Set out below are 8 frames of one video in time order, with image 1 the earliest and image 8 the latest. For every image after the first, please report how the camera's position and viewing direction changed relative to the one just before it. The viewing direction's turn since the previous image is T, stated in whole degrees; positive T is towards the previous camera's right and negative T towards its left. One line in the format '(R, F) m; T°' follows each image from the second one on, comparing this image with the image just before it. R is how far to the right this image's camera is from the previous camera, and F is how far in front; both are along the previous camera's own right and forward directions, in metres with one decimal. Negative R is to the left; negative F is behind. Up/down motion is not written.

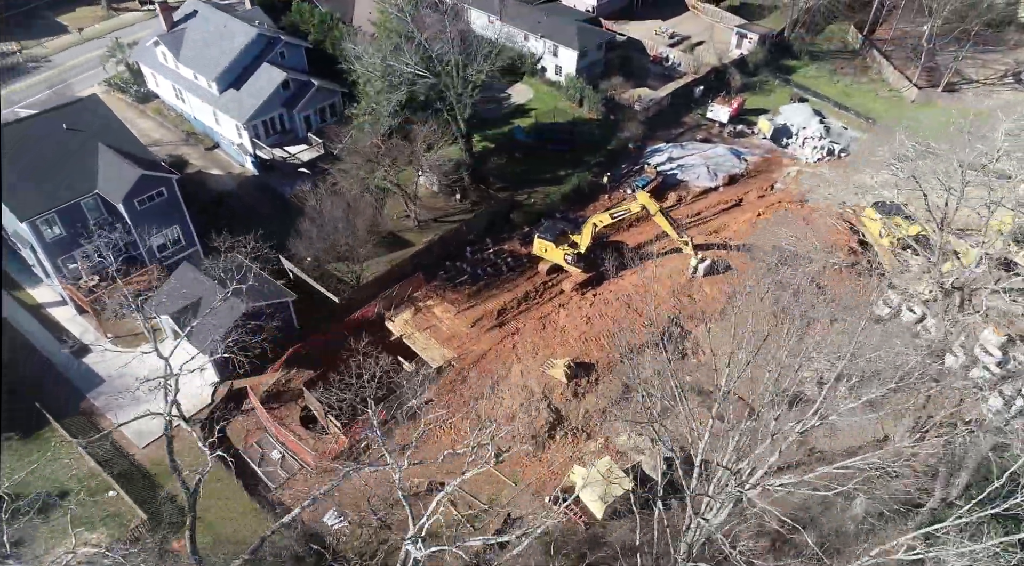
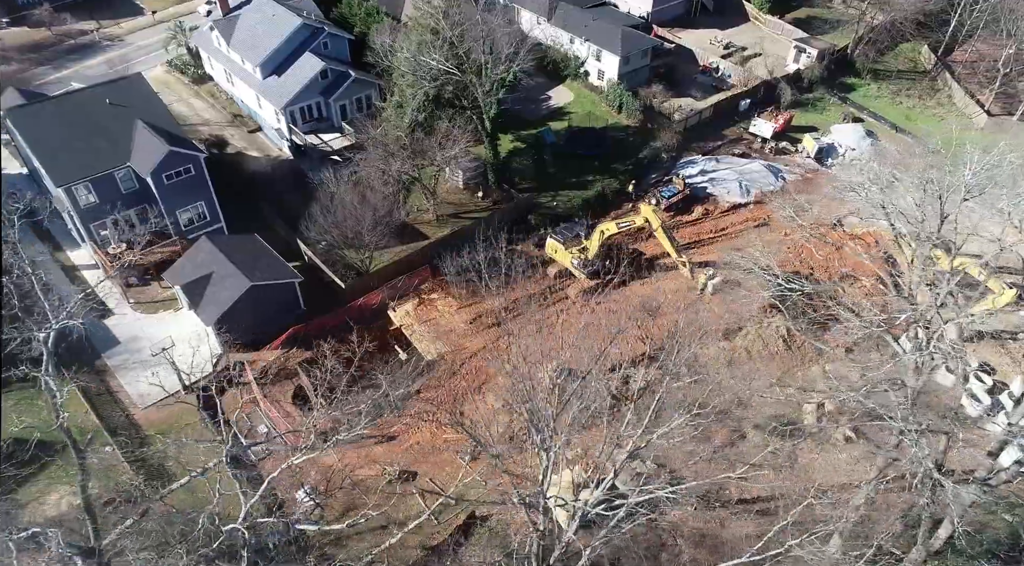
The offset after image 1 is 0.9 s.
(+2.6, -0.1) m; -6°
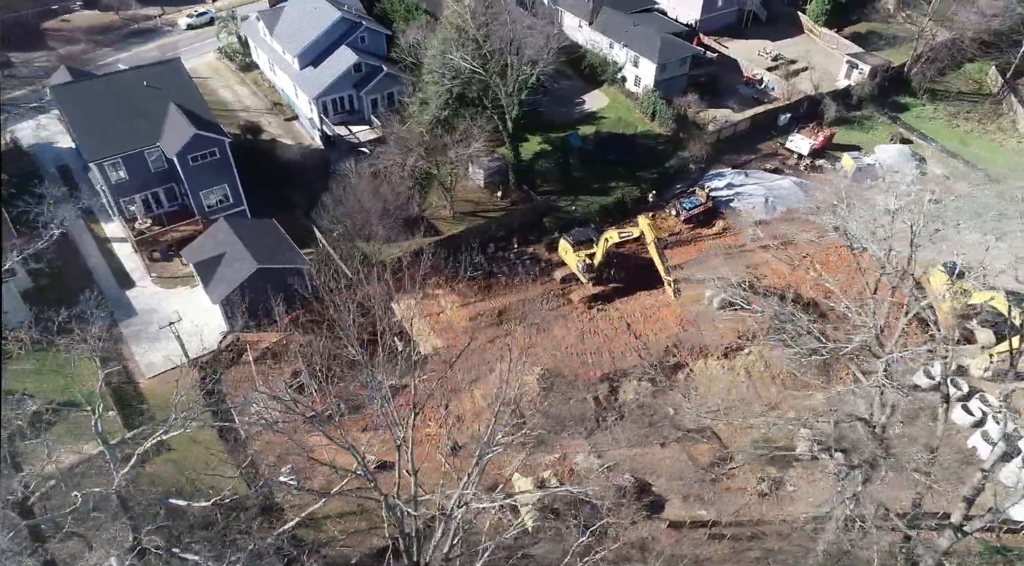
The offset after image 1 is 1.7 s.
(+2.3, 0.0) m; -5°
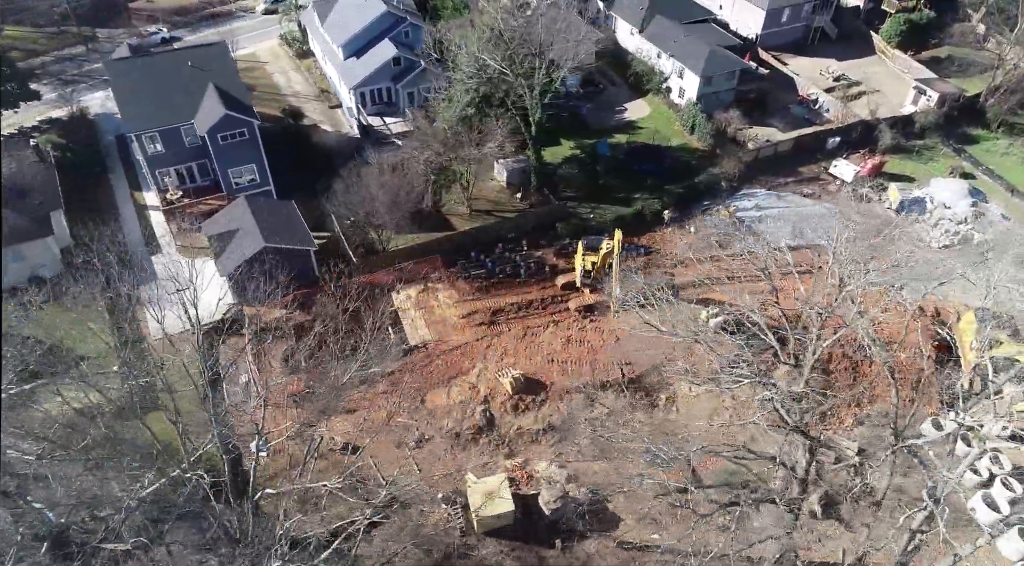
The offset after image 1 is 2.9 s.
(+3.4, +0.1) m; -7°
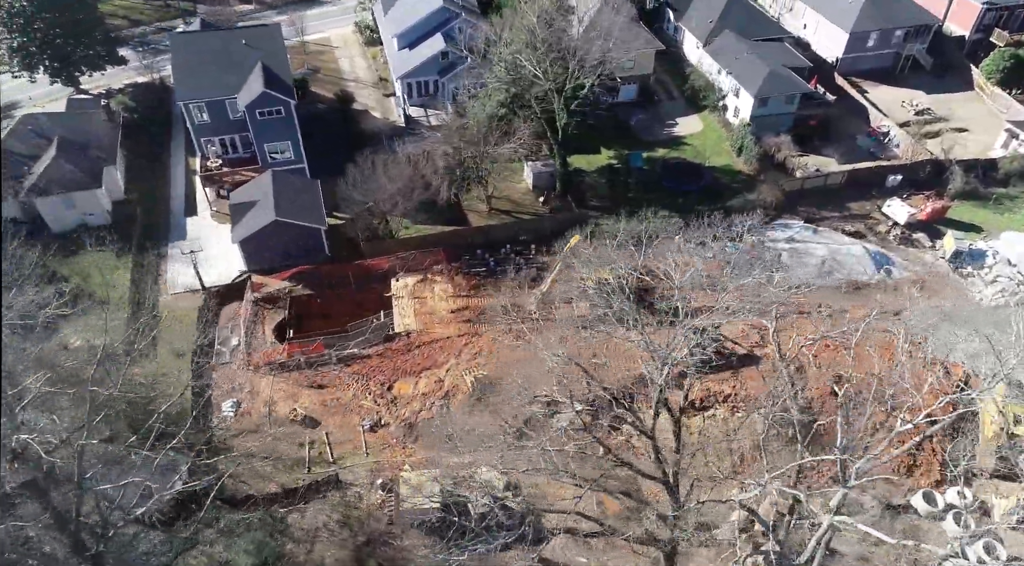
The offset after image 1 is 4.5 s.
(+4.6, +0.5) m; -9°
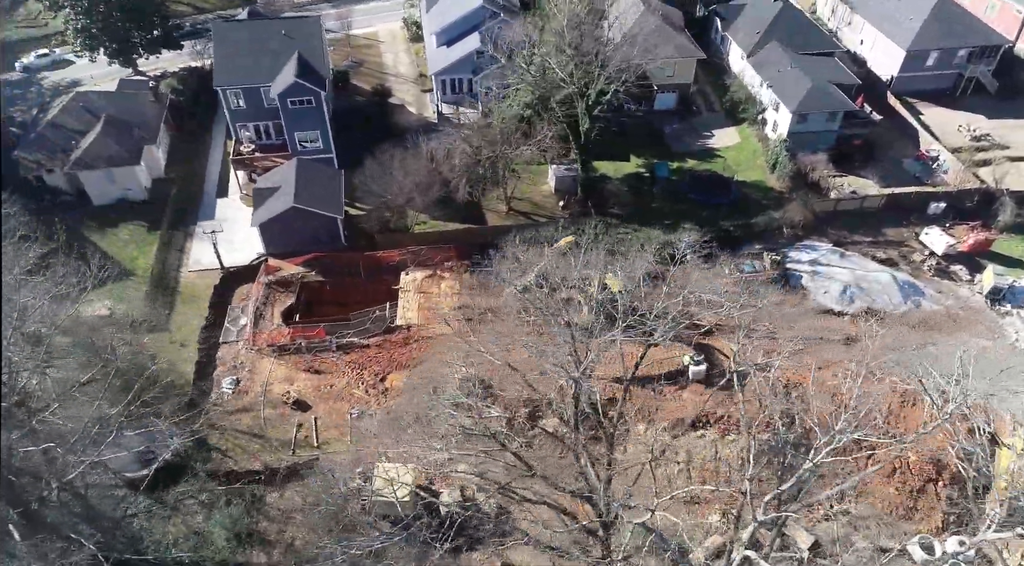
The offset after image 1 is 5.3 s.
(+2.4, +0.2) m; -6°
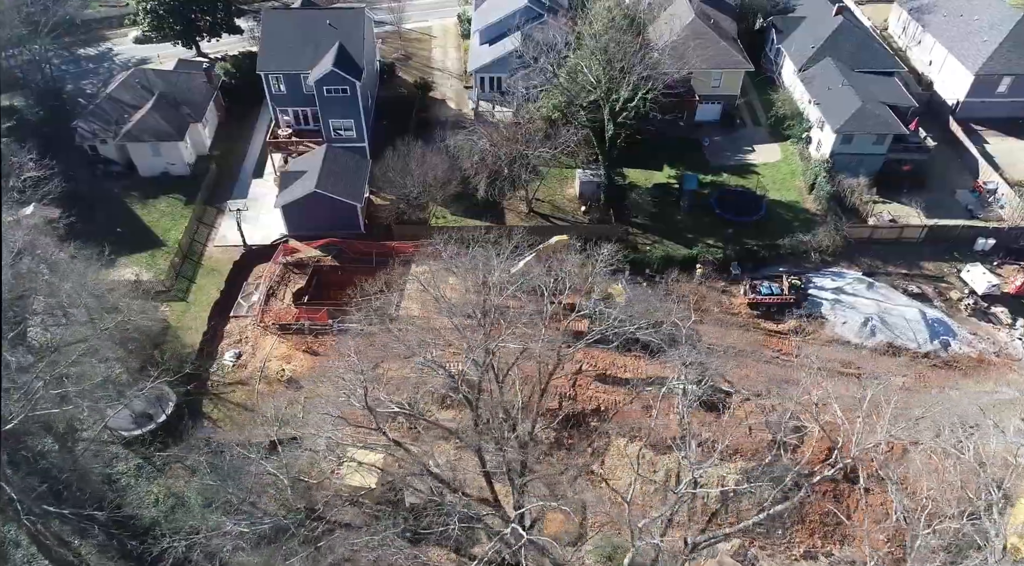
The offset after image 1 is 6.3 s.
(+2.7, +0.4) m; -6°
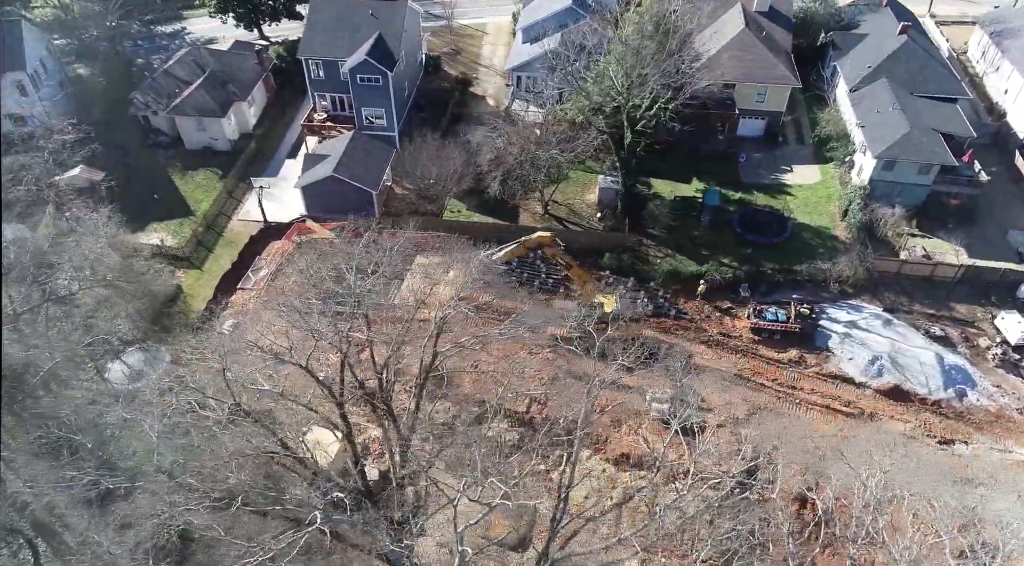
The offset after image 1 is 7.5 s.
(+3.3, +0.6) m; -7°
